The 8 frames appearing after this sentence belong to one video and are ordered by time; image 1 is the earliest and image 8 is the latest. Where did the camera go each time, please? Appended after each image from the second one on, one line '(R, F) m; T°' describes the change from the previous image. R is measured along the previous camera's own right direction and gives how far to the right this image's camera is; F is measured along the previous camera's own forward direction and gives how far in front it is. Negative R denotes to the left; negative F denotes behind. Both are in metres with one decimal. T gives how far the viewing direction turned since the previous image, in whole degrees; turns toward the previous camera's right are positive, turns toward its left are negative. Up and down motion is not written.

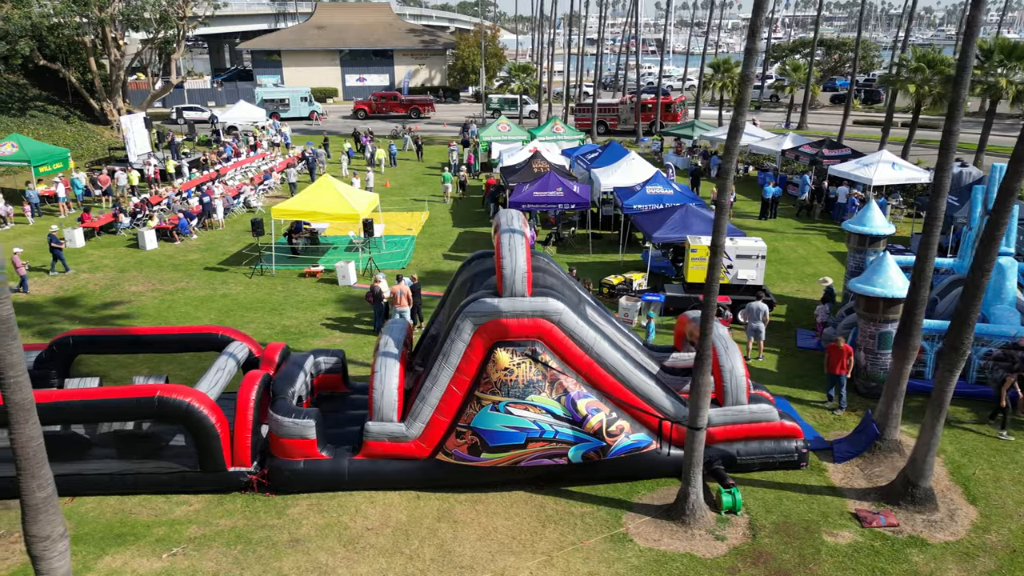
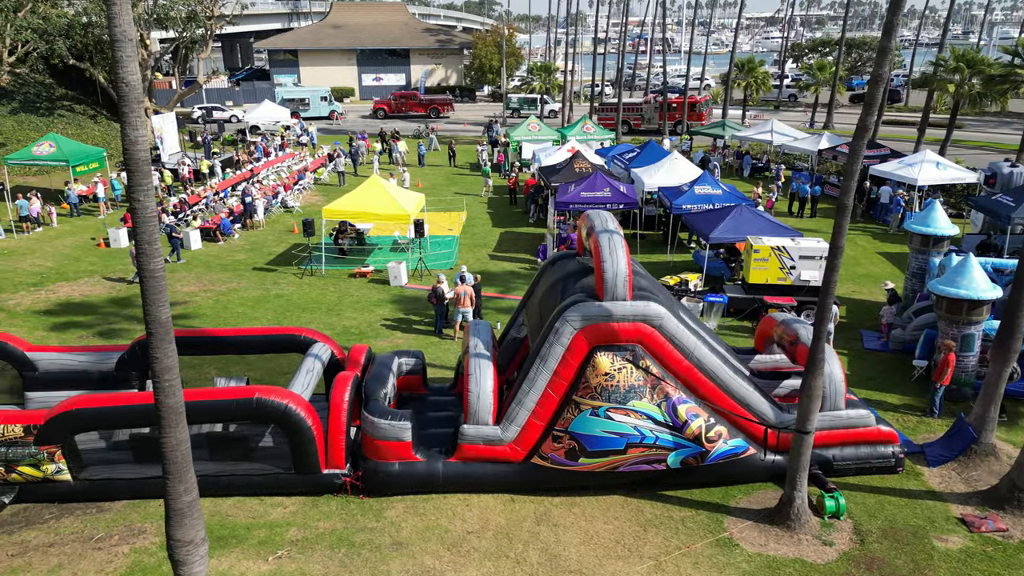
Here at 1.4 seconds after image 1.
(-1.3, +0.1) m; 0°
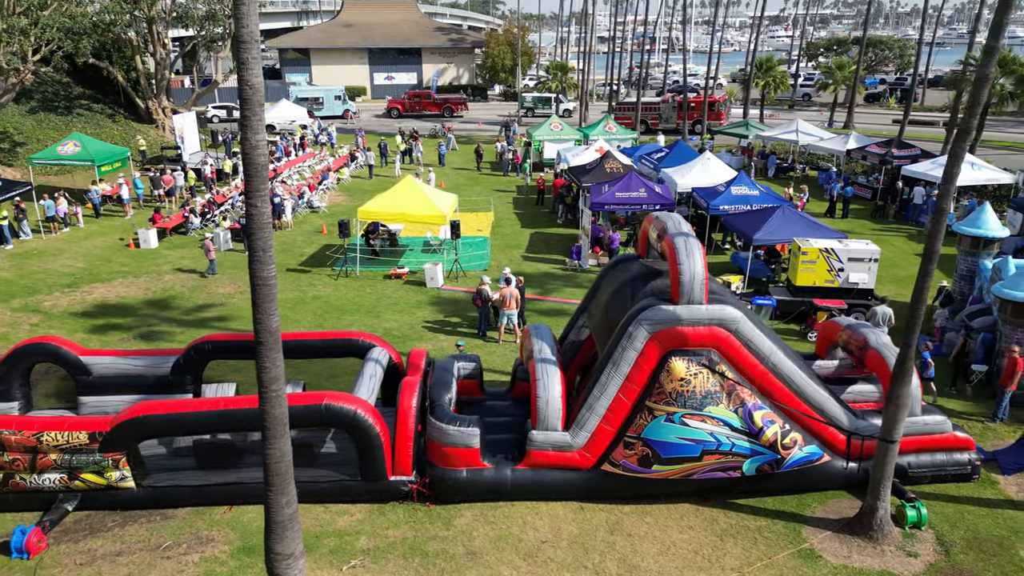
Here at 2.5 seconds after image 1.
(-0.9, +0.2) m; 0°
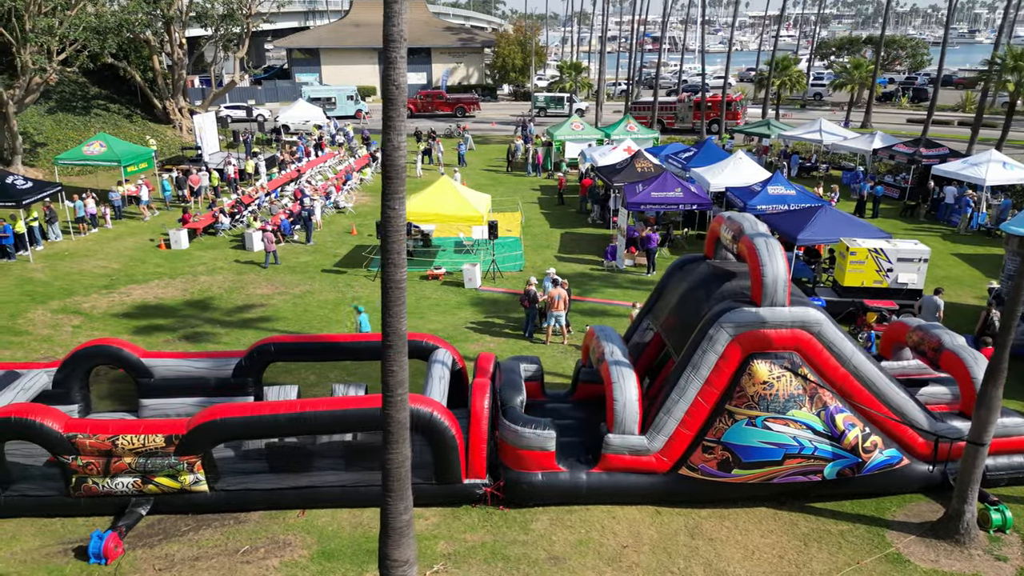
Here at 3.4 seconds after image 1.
(-1.0, +0.1) m; 0°
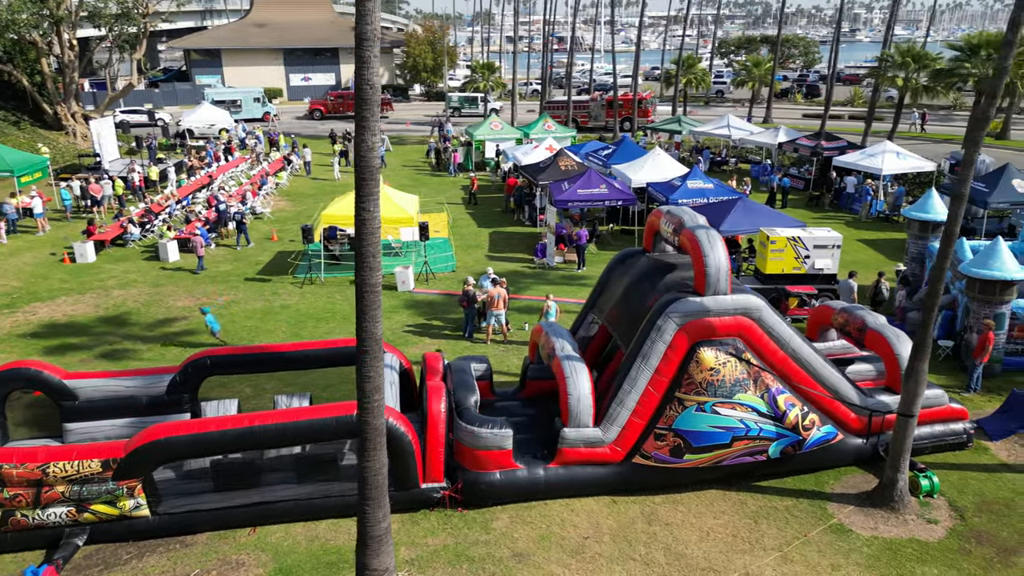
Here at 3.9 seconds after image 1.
(-0.5, 0.0) m; +7°
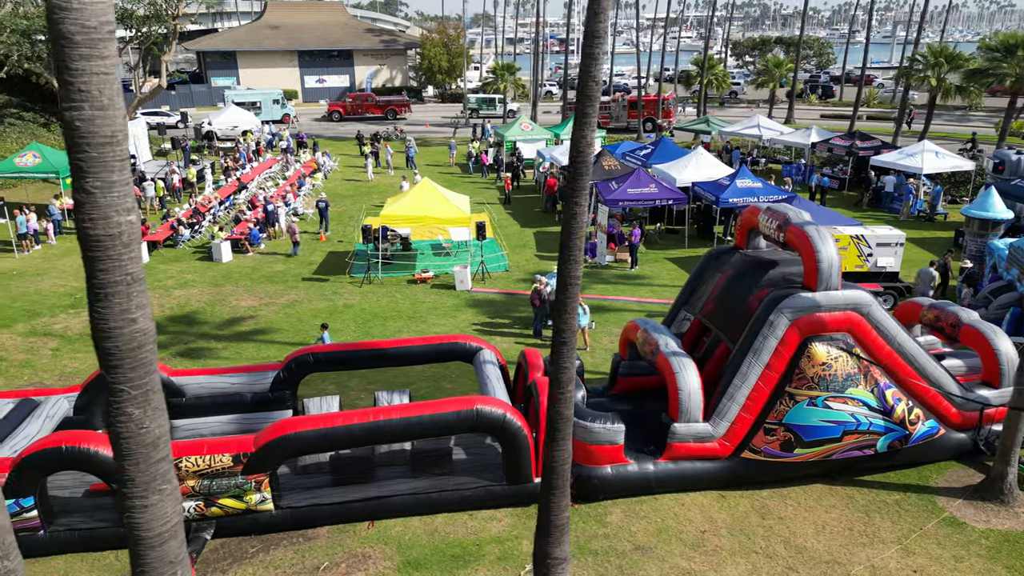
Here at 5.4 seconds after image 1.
(-1.6, -0.1) m; 0°
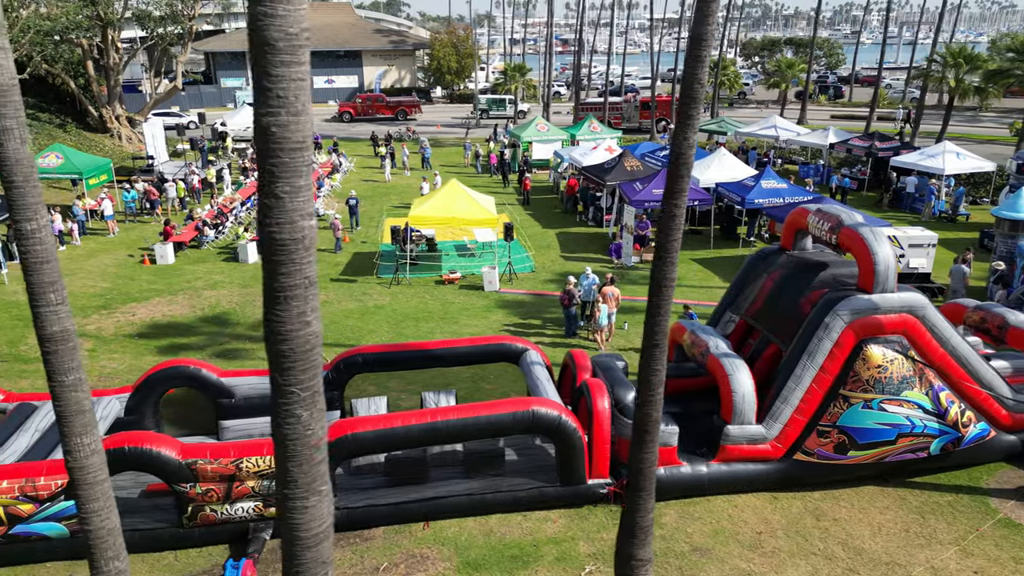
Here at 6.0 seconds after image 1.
(-0.7, 0.0) m; 0°
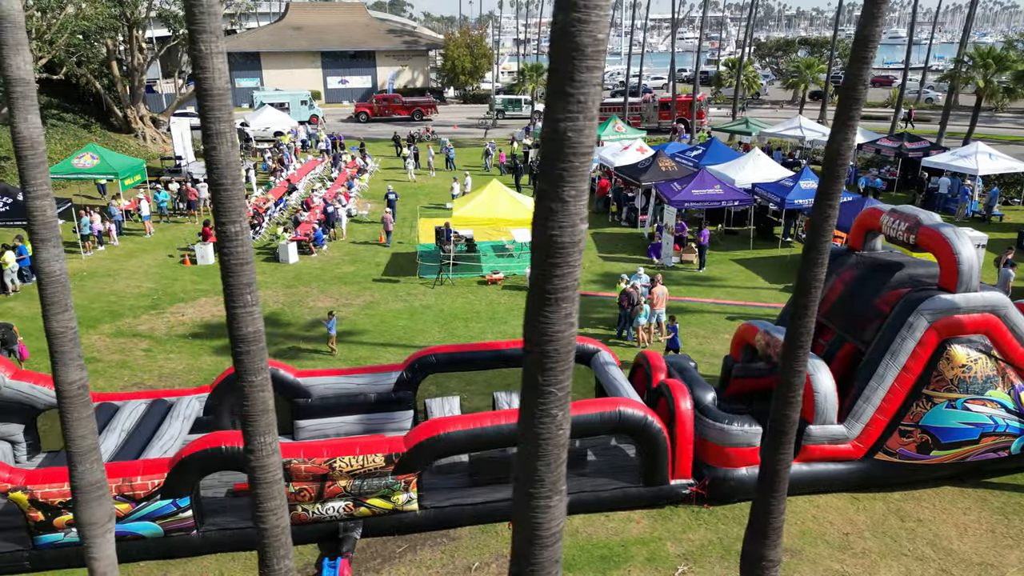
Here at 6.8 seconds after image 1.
(-1.1, 0.0) m; 0°
